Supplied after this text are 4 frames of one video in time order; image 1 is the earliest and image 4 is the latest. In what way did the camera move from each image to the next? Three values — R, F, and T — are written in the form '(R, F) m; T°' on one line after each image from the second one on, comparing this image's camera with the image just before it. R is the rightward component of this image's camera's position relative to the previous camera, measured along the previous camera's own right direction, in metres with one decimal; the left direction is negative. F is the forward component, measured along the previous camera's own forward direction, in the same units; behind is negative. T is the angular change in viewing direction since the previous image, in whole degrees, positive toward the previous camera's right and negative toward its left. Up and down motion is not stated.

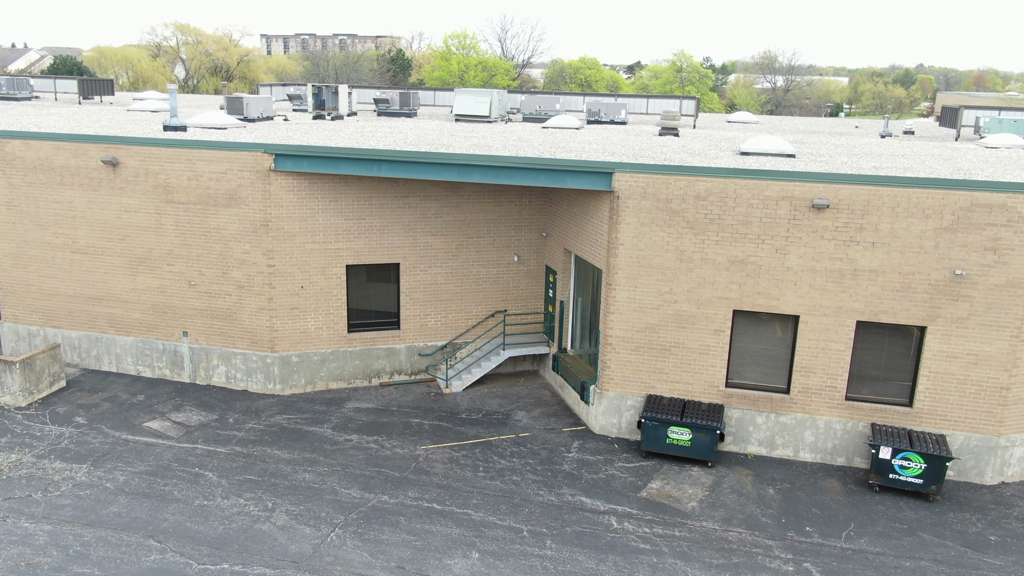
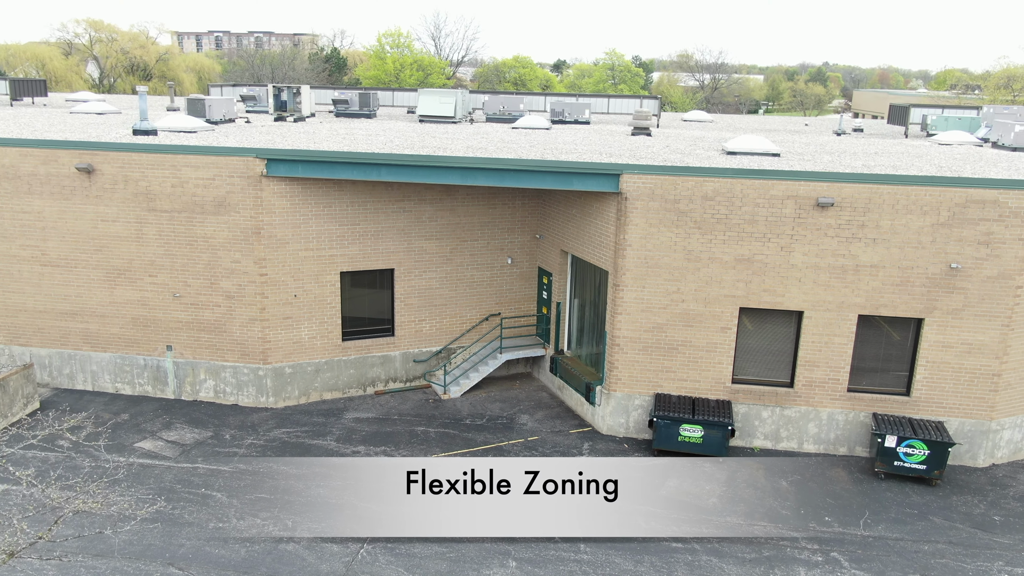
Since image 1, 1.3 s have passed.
(-1.8, +0.2) m; +5°
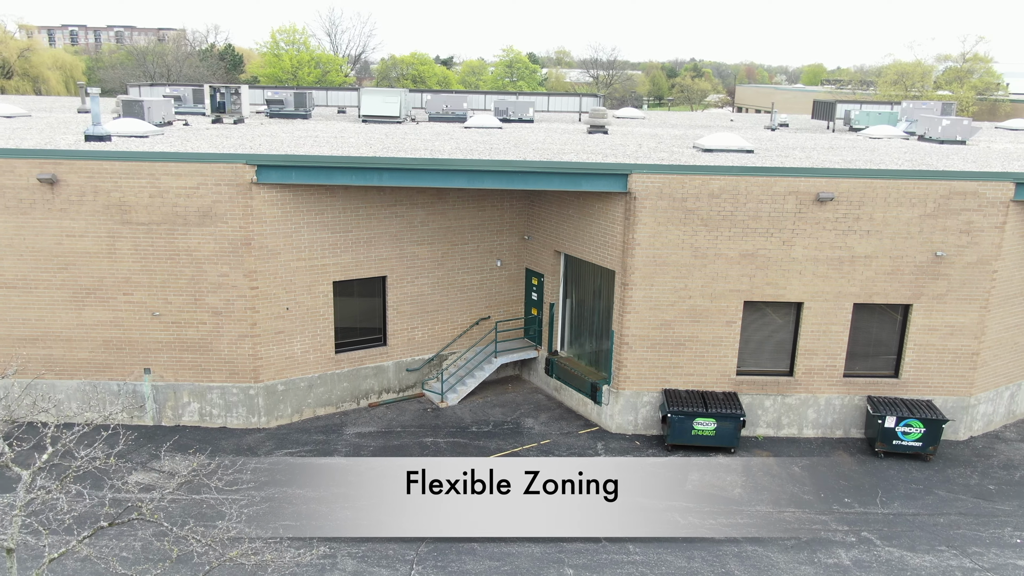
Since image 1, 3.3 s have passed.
(-2.6, +0.4) m; +8°
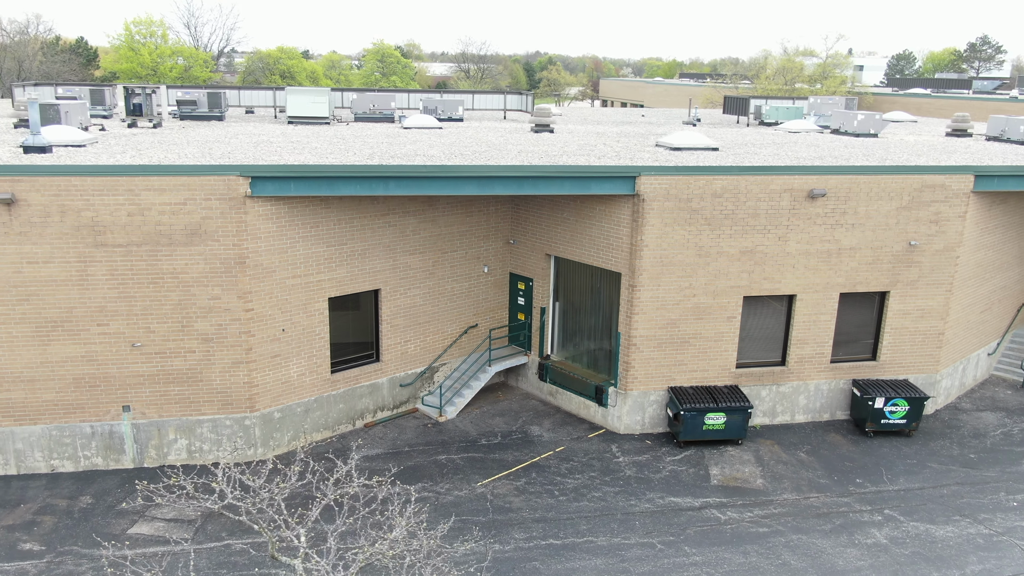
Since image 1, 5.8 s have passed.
(-3.2, +0.7) m; +10°
